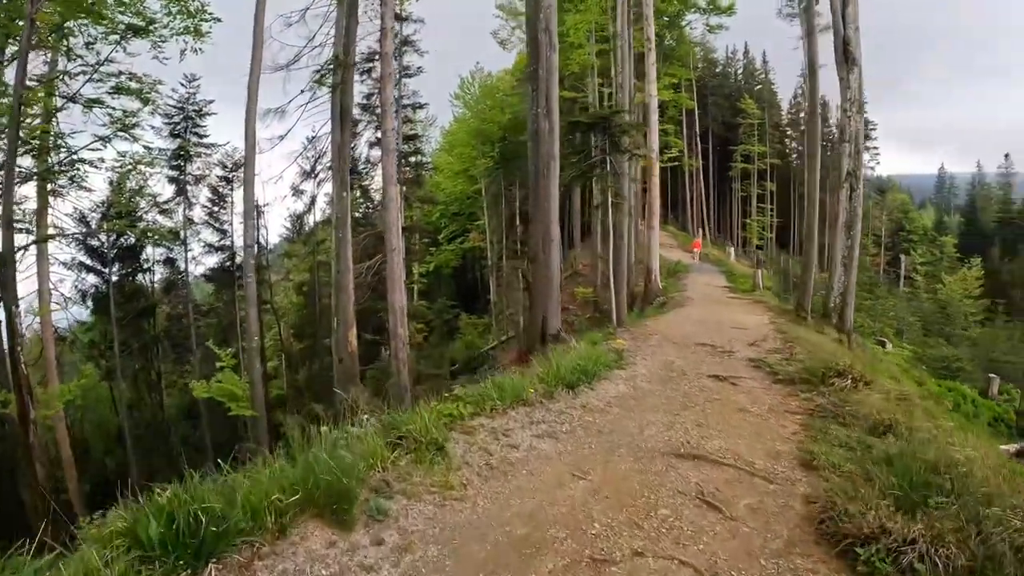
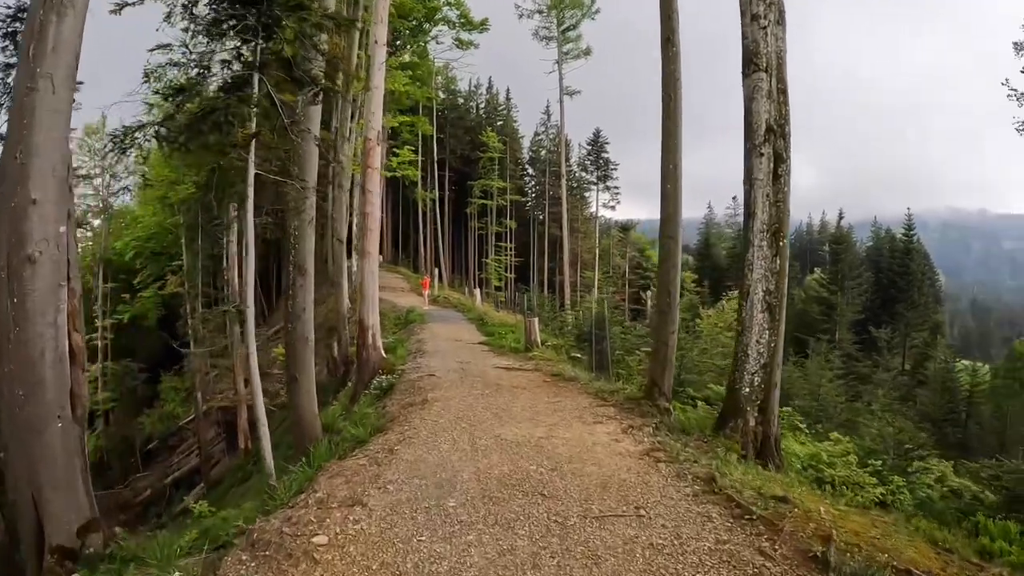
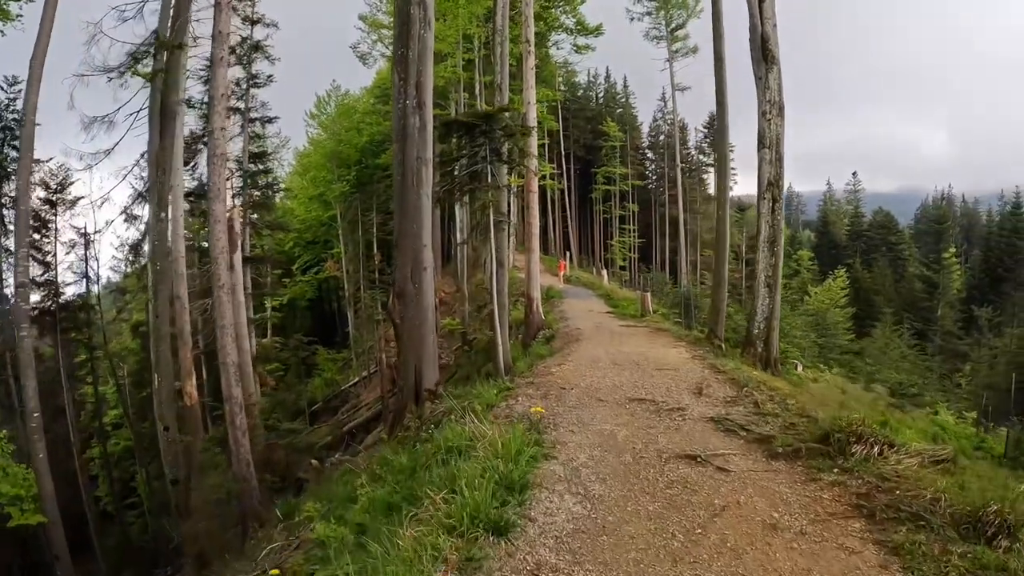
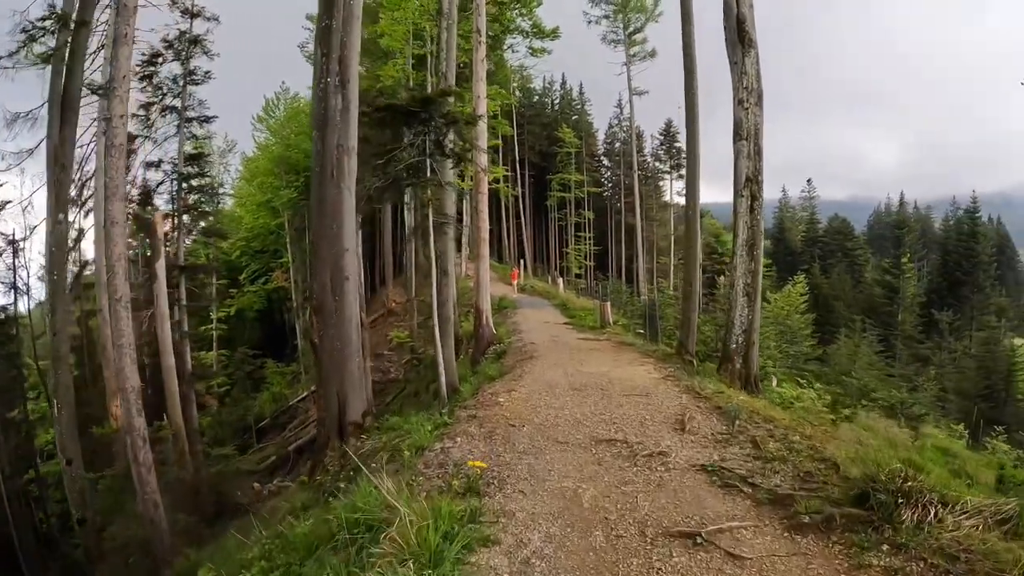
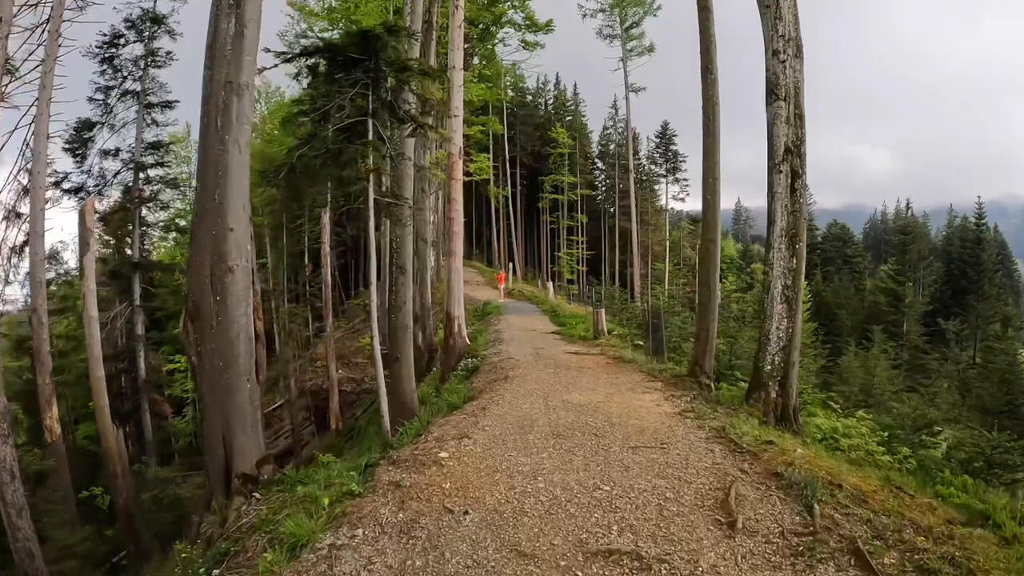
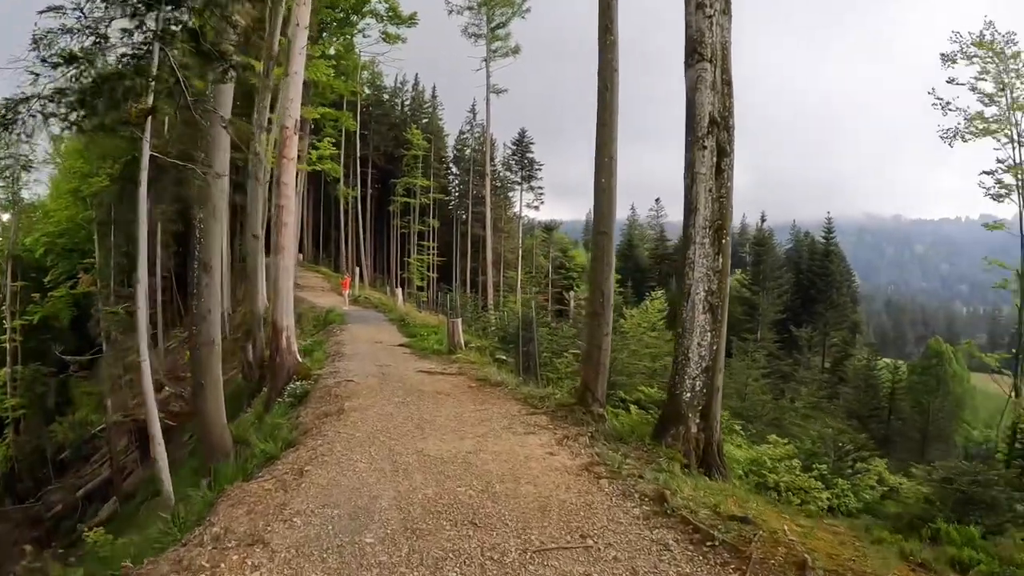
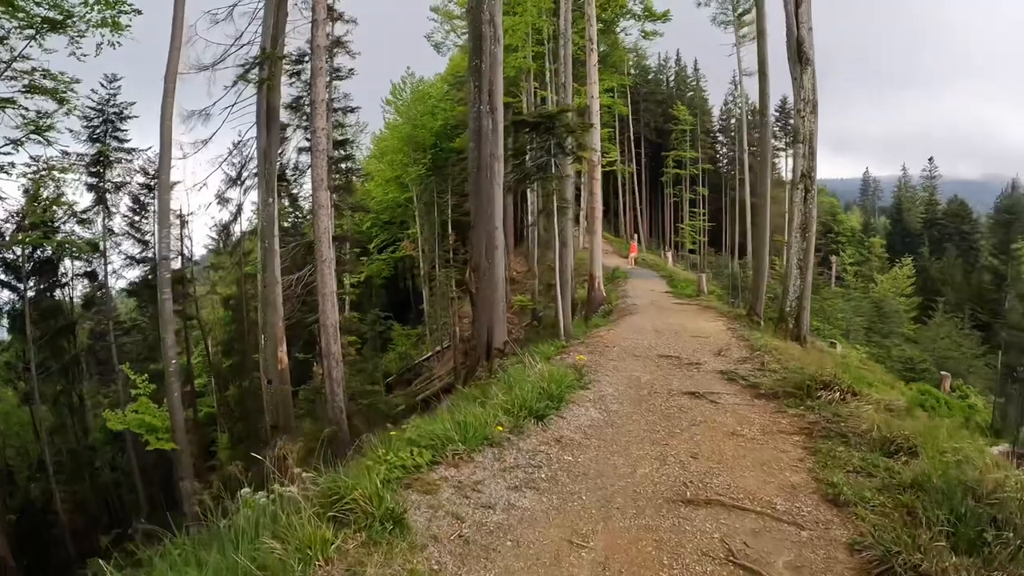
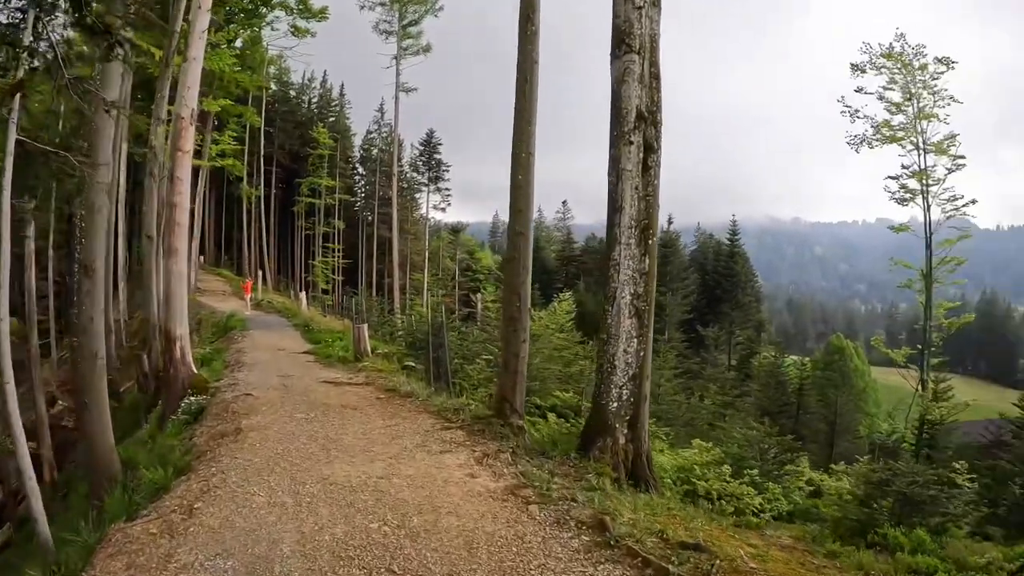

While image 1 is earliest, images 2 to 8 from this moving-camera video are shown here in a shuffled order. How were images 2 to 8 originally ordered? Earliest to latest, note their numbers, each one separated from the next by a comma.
7, 3, 4, 5, 2, 6, 8
